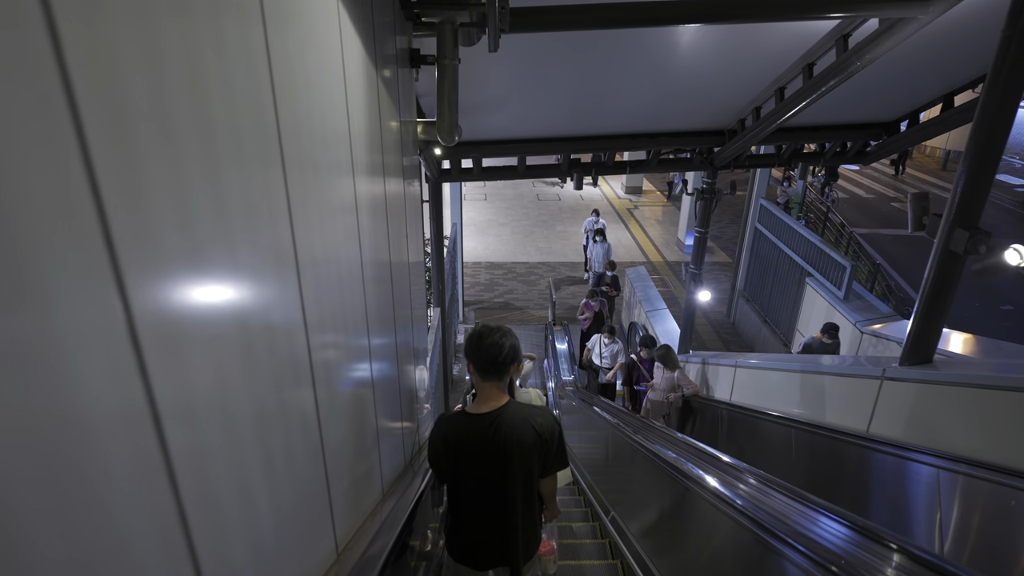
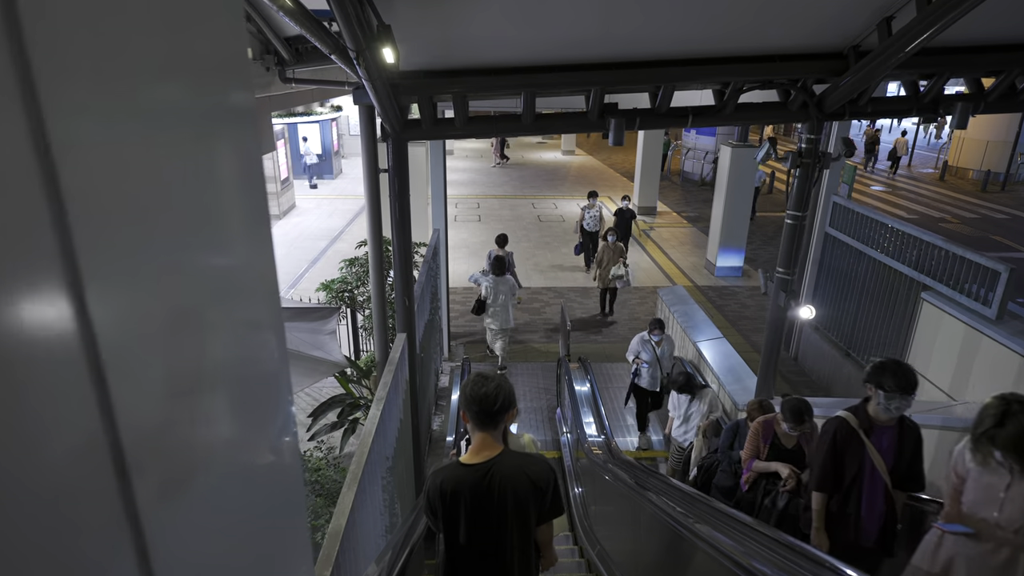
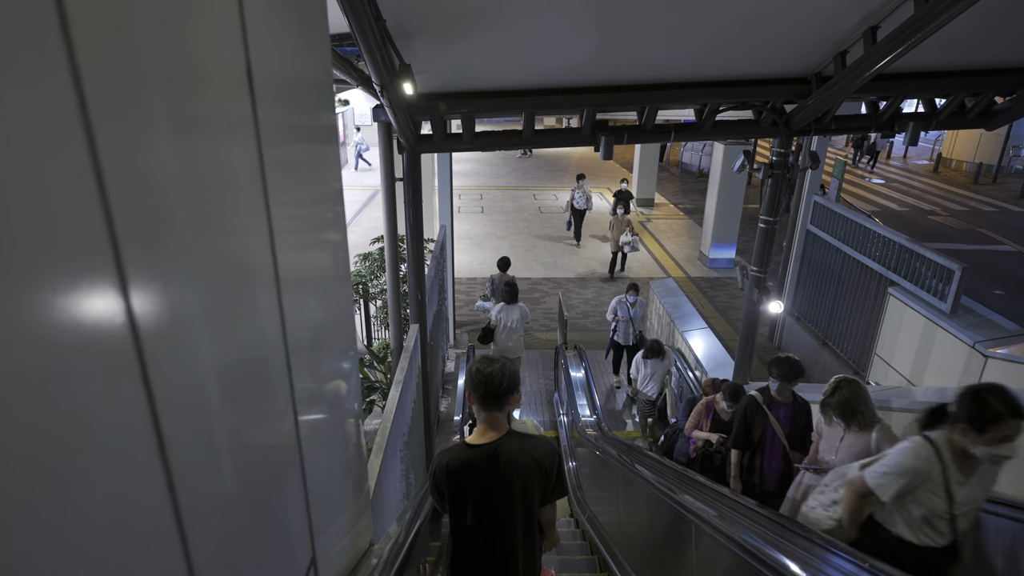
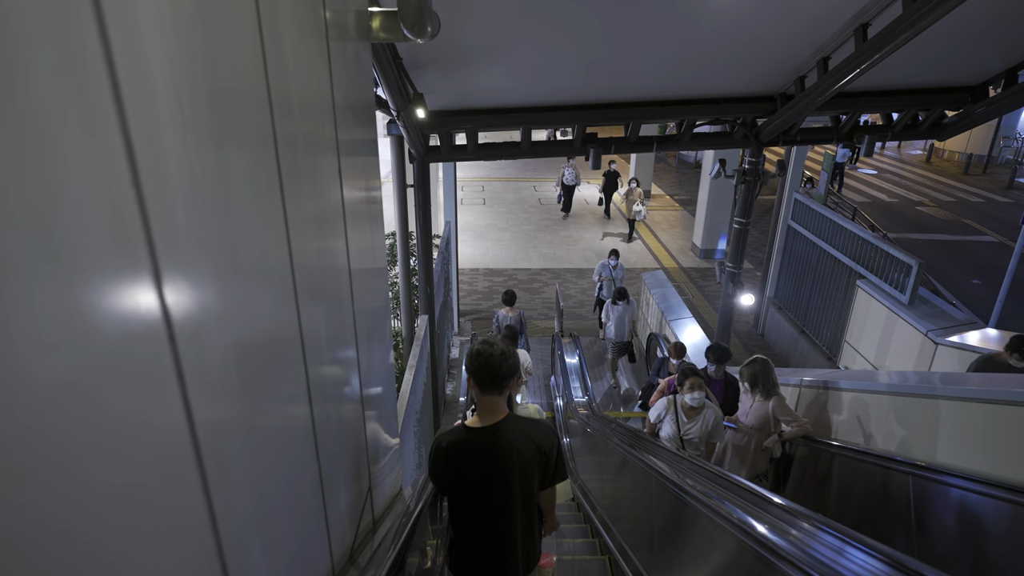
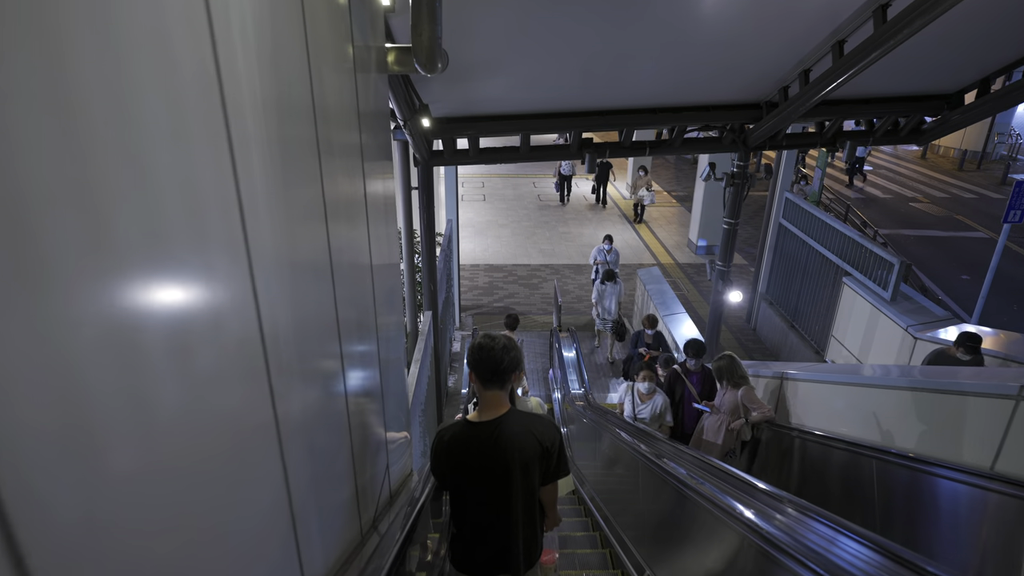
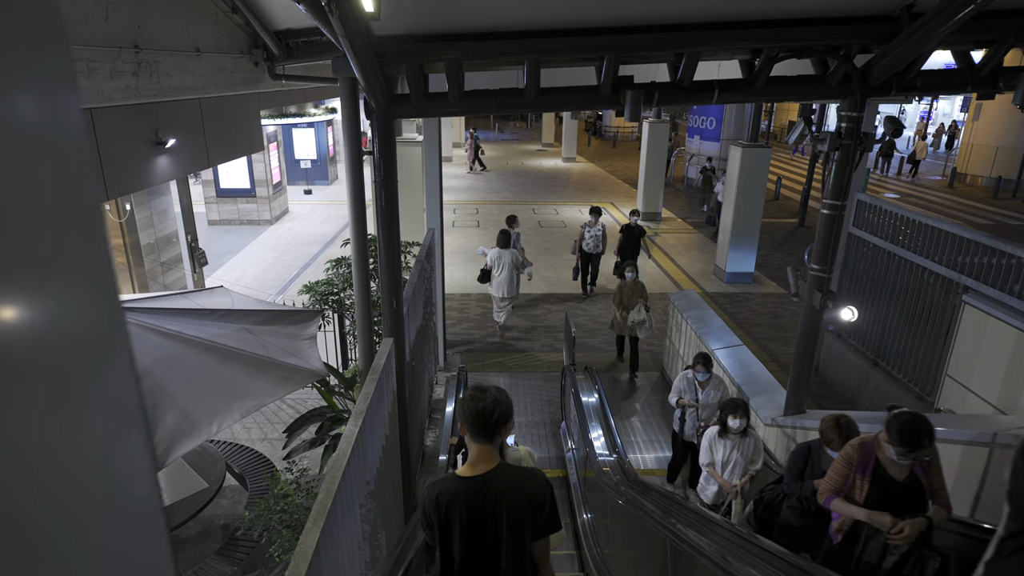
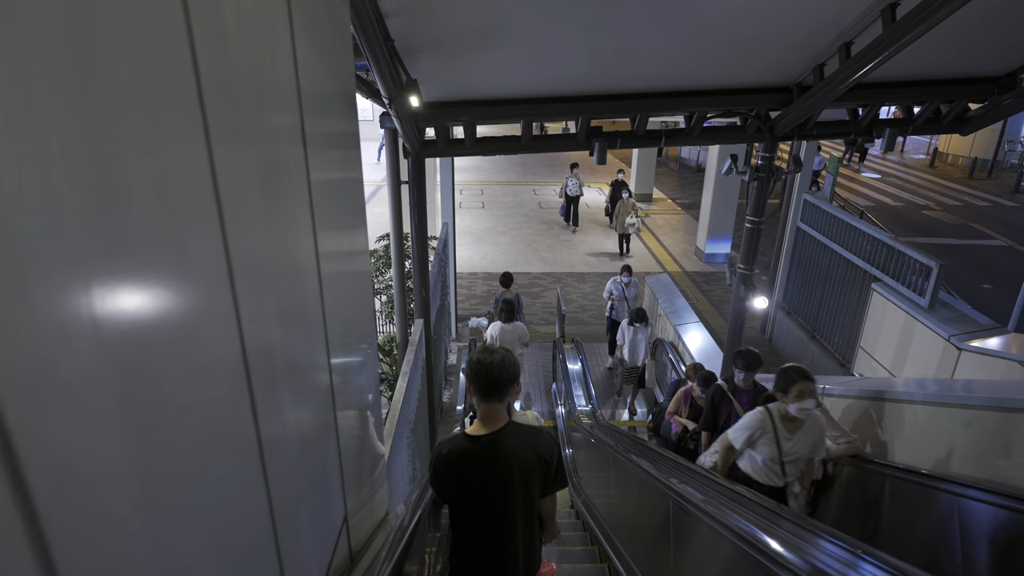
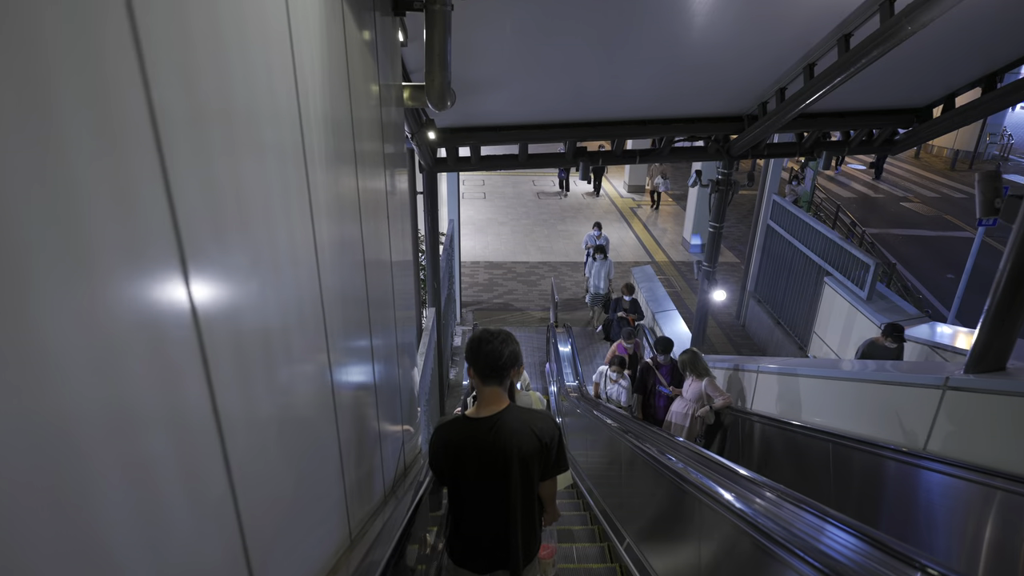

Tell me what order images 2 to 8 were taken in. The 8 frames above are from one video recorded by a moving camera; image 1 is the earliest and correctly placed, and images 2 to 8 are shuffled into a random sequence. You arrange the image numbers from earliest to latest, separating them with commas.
8, 5, 4, 7, 3, 2, 6
